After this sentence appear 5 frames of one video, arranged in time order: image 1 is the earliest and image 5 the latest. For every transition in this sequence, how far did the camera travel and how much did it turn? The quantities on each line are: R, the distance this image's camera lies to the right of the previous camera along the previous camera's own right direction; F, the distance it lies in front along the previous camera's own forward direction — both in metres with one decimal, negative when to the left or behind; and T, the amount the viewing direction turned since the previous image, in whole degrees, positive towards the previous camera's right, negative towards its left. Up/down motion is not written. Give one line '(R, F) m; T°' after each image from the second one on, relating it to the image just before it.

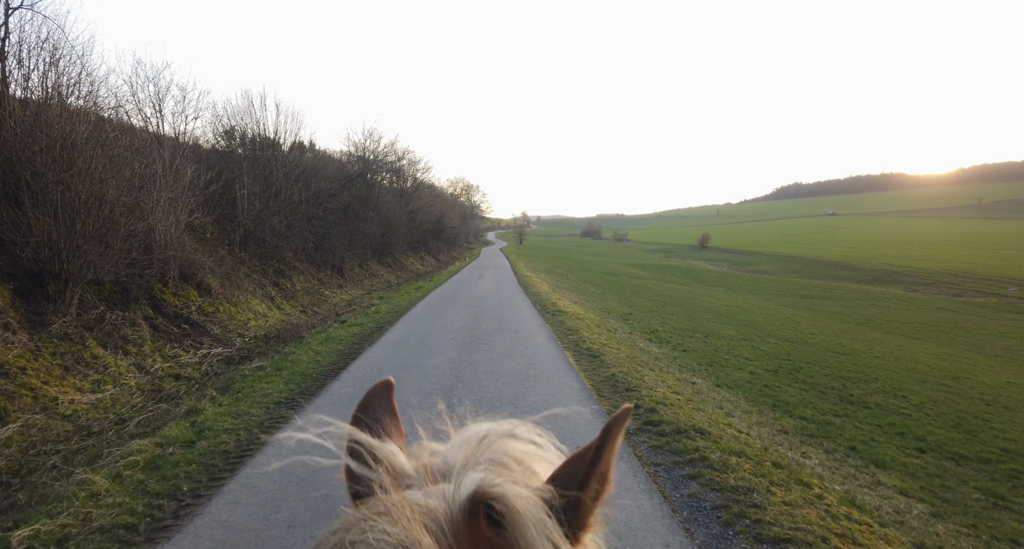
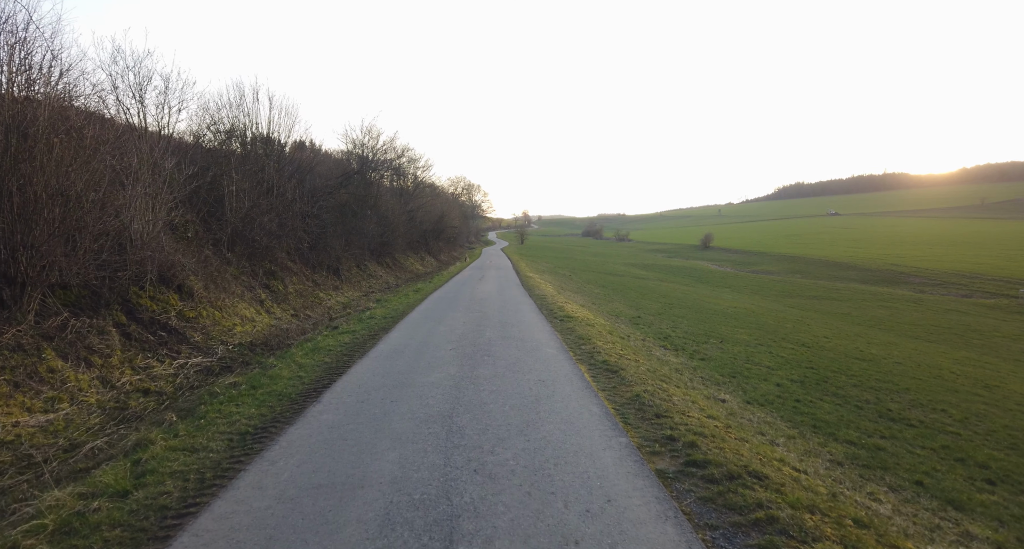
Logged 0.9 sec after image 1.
(-0.1, +0.9) m; 0°
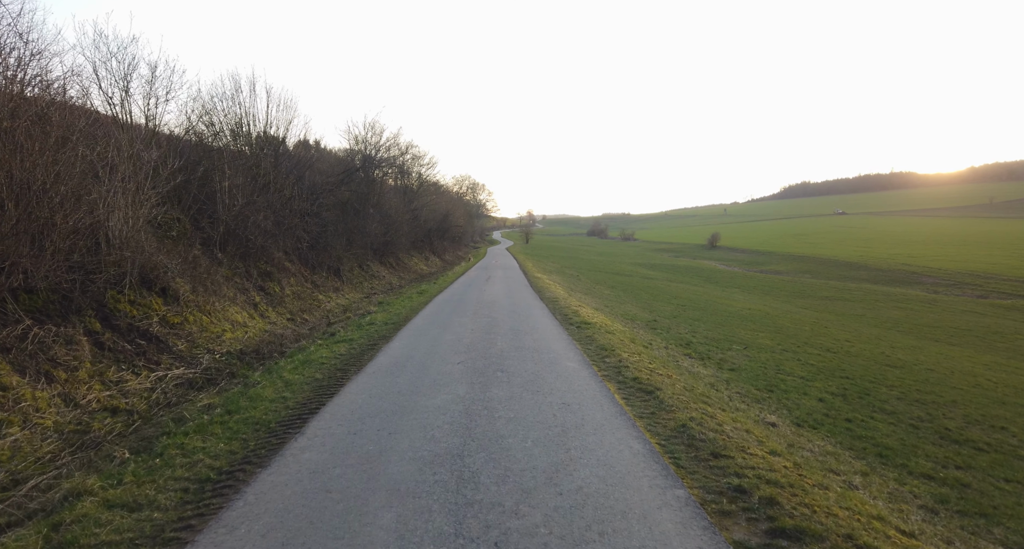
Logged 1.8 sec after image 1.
(-0.2, +0.9) m; 0°
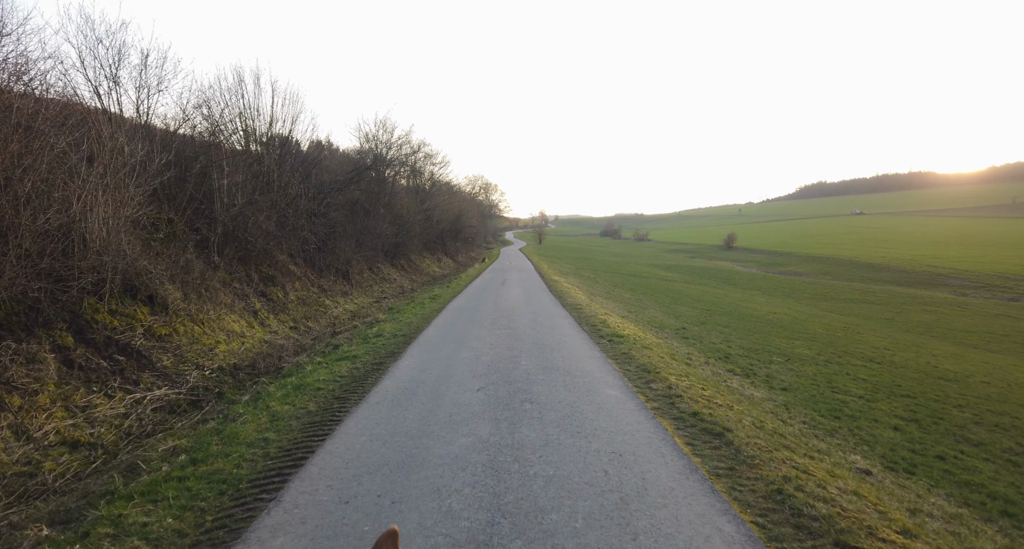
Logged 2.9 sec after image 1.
(-0.2, +1.1) m; -1°
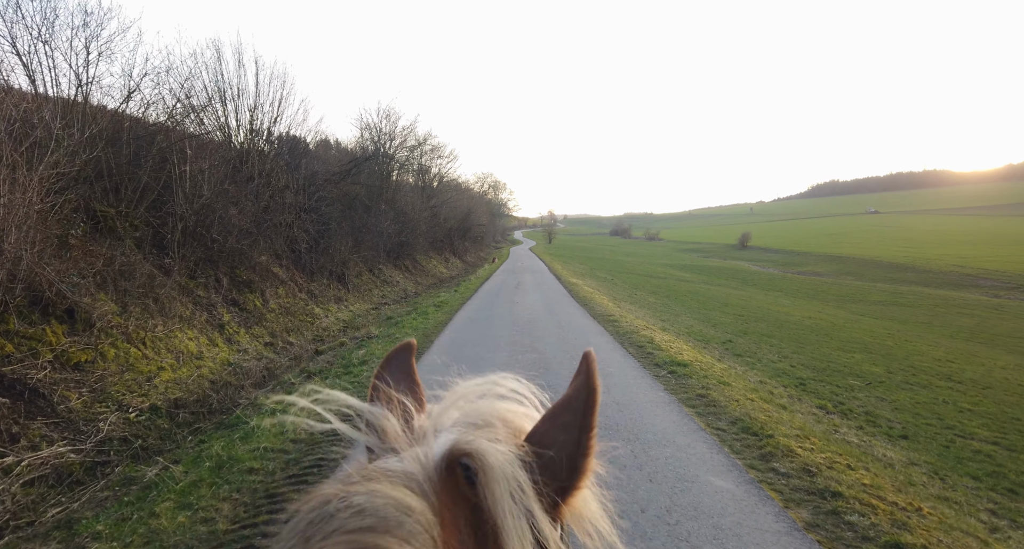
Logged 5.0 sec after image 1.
(-0.3, +2.3) m; -1°
